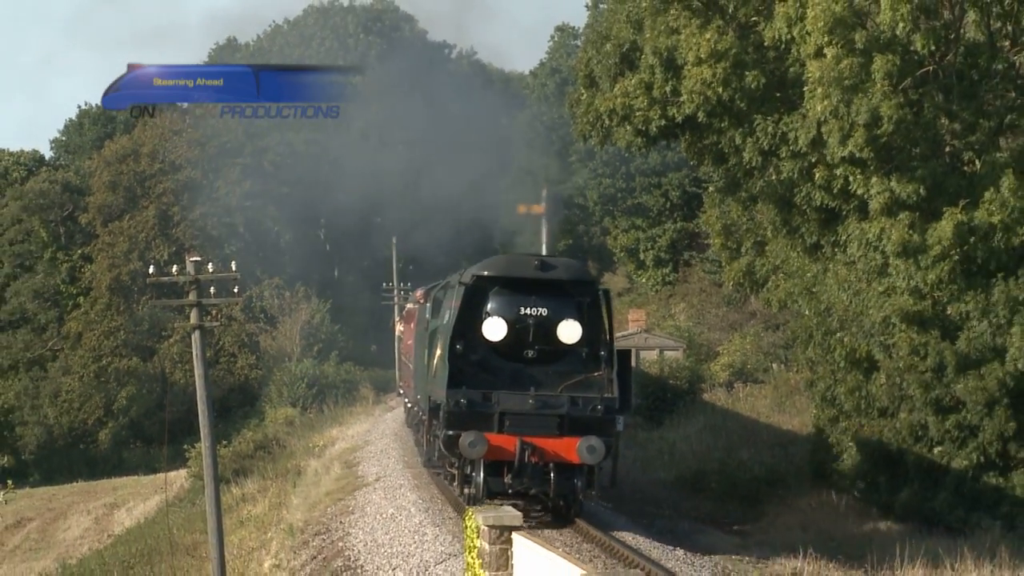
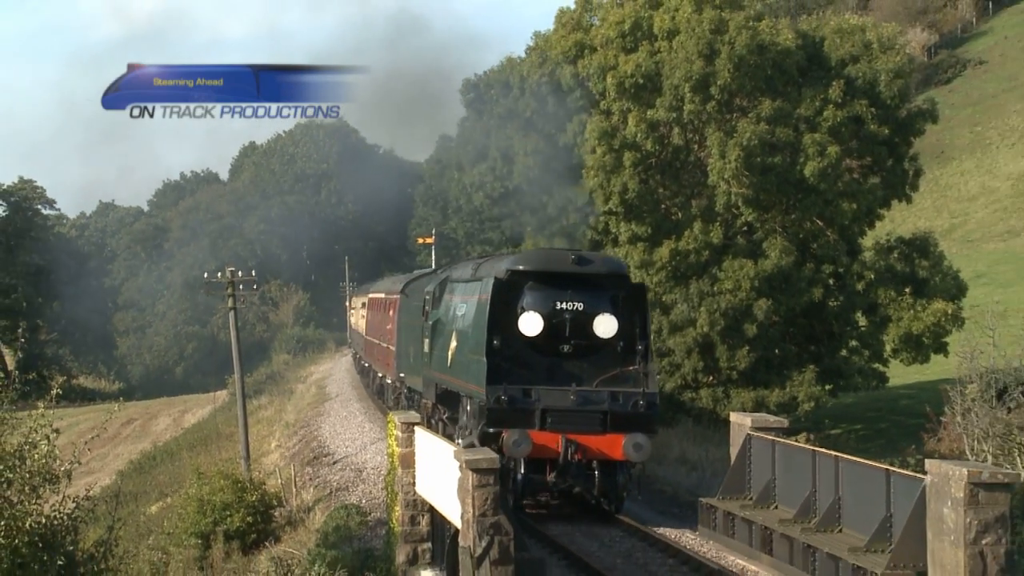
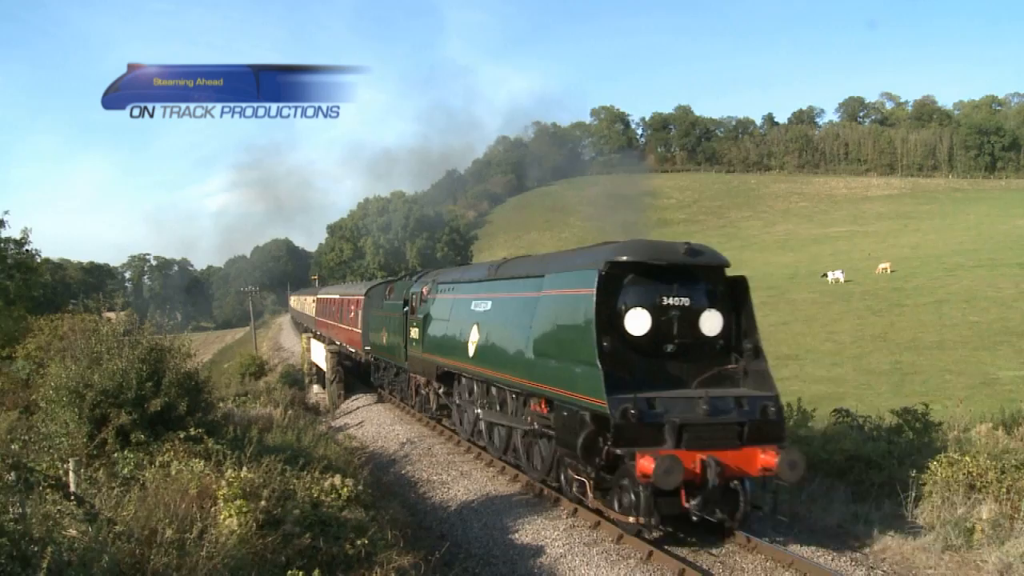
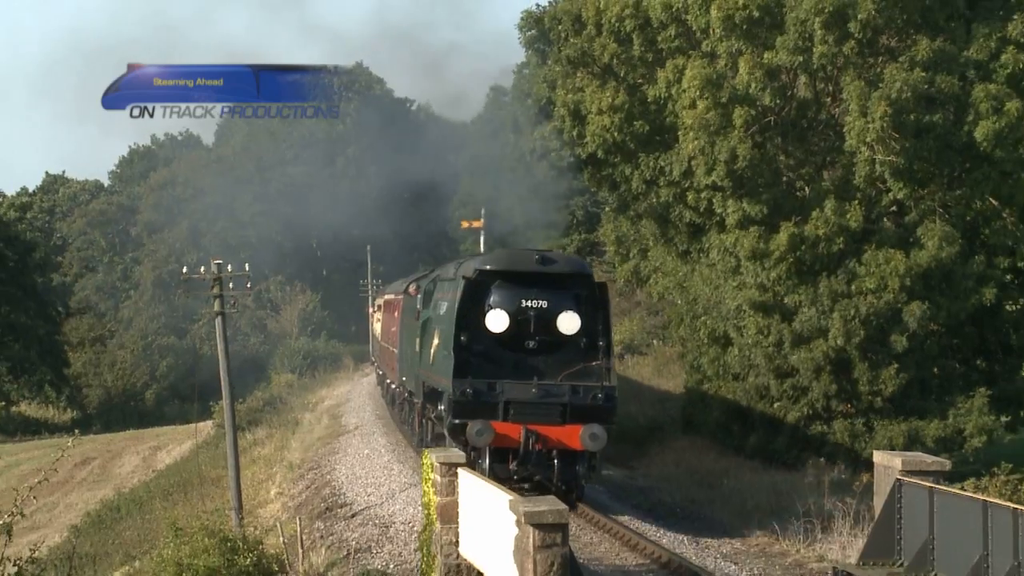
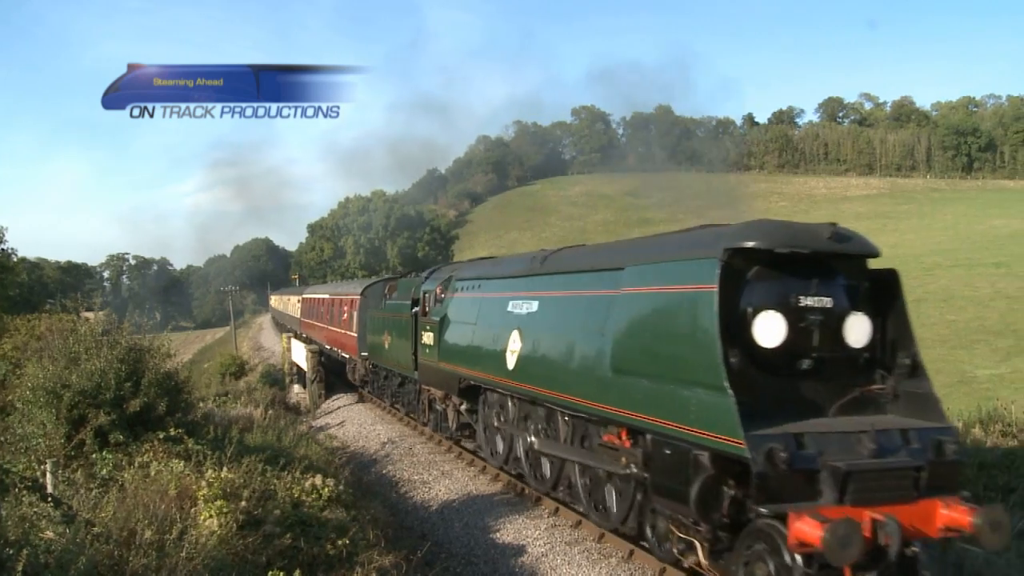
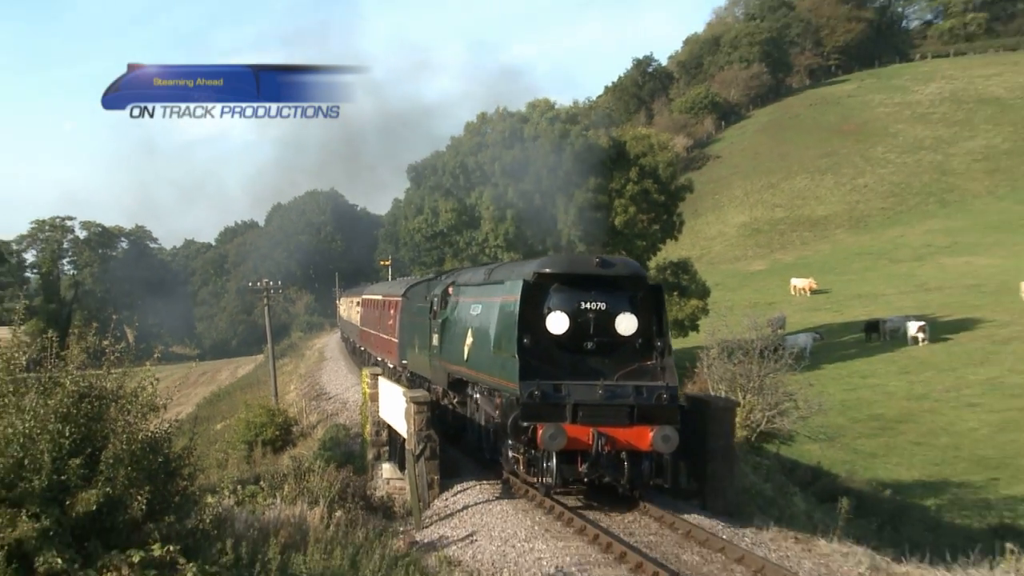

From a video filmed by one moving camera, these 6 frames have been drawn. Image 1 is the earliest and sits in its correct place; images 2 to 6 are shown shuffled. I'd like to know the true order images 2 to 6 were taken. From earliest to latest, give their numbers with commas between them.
4, 2, 6, 3, 5
